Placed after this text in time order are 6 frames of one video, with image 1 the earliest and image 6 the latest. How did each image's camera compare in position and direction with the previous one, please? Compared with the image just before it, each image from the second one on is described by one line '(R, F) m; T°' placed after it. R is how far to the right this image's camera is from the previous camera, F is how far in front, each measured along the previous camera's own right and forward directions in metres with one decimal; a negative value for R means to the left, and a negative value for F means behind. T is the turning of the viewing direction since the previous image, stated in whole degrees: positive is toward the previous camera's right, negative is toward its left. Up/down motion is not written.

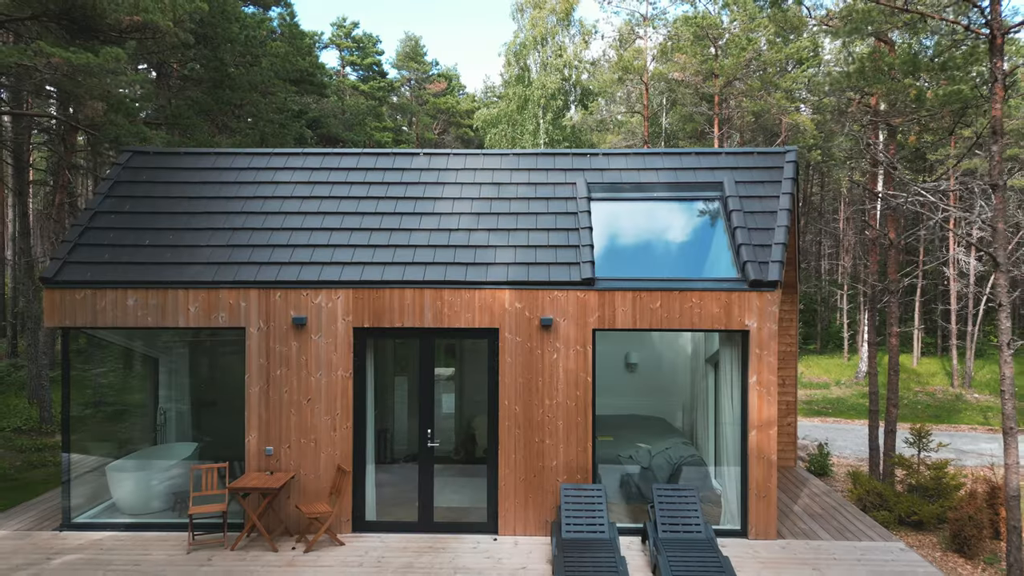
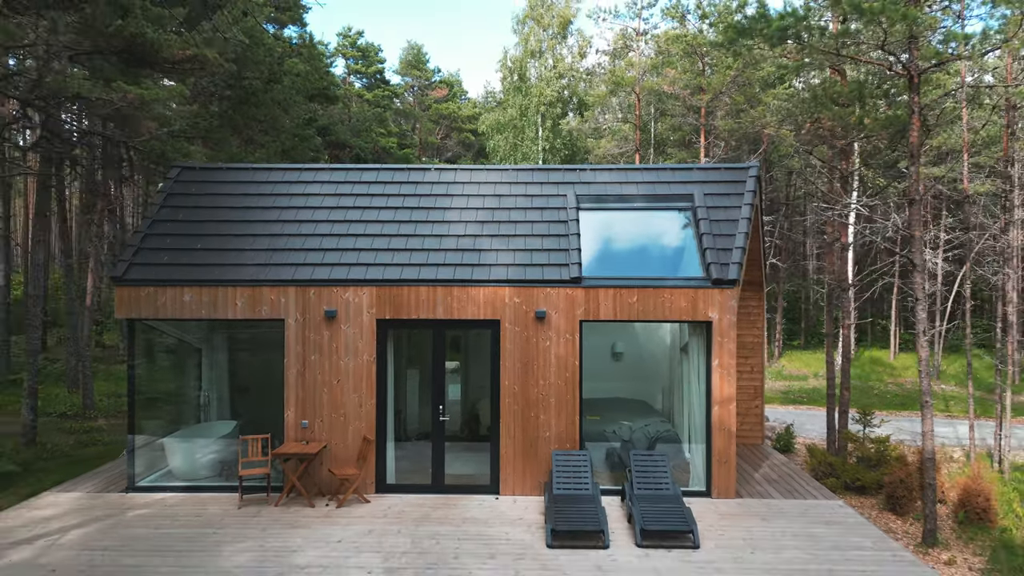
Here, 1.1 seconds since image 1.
(0.0, -1.2) m; 0°
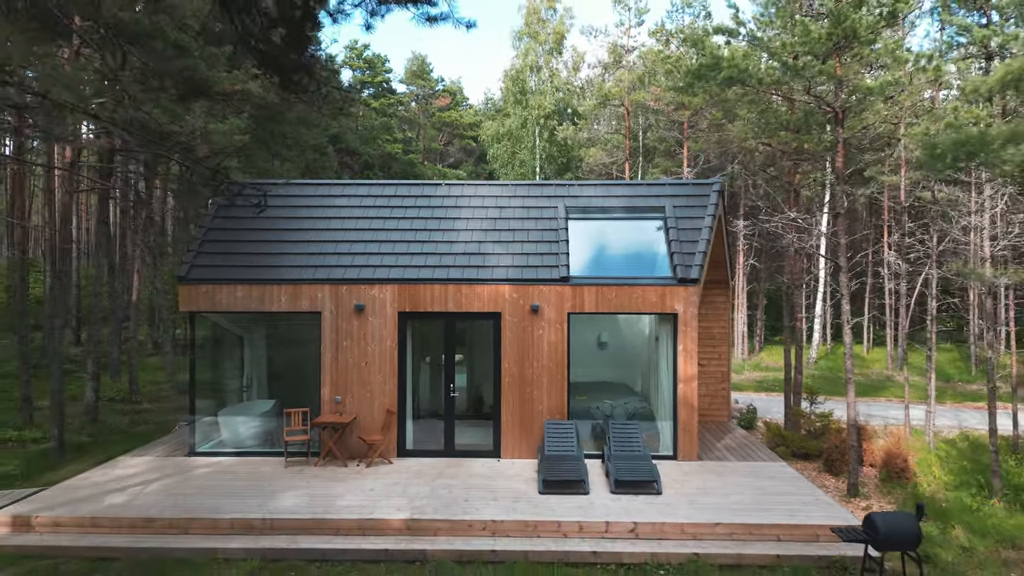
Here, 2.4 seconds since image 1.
(0.0, -1.6) m; 0°
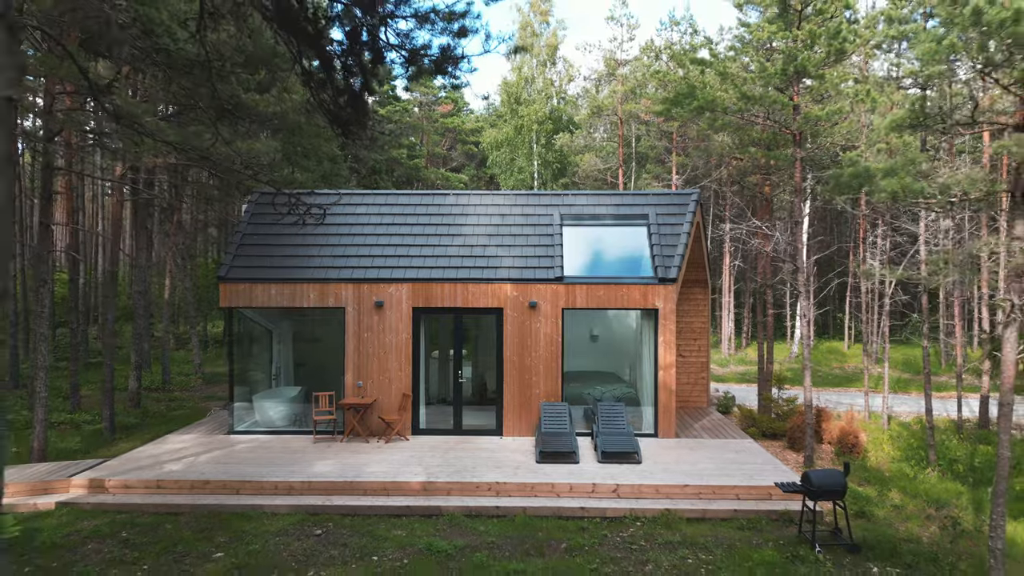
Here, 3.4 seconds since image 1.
(0.0, -1.3) m; 0°
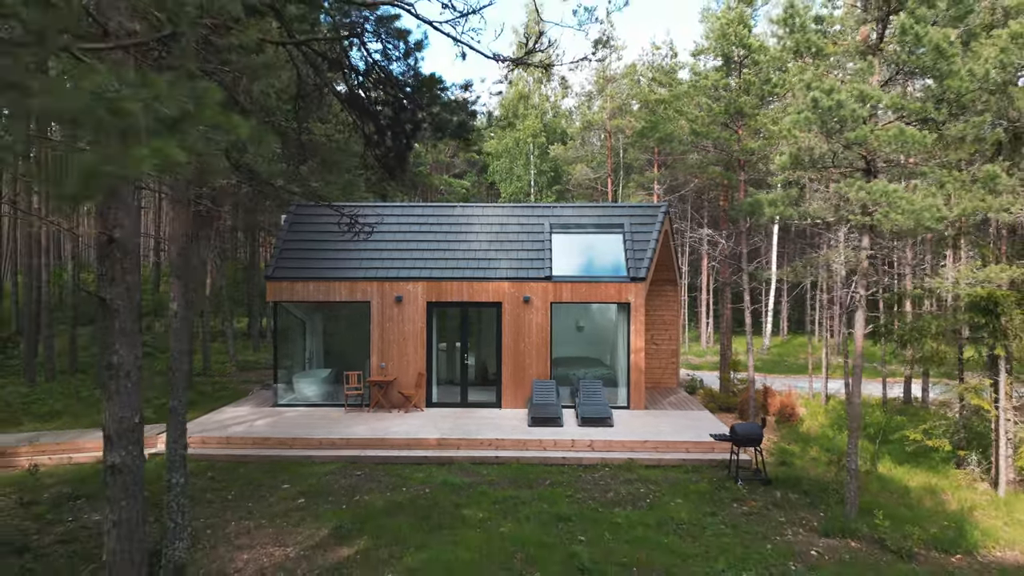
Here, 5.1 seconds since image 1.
(0.0, -2.2) m; 0°
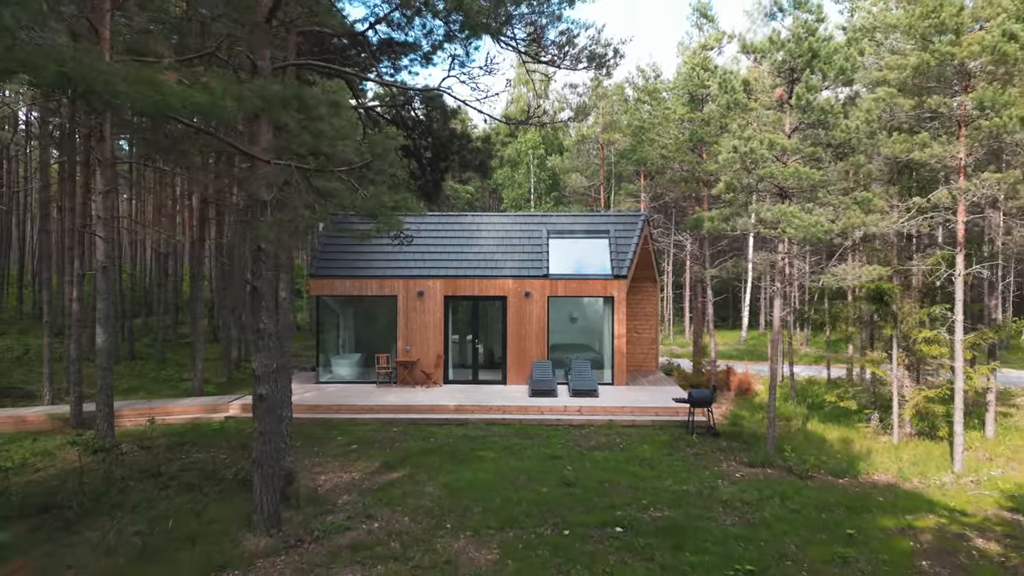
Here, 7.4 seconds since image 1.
(-0.1, -2.6) m; 0°
